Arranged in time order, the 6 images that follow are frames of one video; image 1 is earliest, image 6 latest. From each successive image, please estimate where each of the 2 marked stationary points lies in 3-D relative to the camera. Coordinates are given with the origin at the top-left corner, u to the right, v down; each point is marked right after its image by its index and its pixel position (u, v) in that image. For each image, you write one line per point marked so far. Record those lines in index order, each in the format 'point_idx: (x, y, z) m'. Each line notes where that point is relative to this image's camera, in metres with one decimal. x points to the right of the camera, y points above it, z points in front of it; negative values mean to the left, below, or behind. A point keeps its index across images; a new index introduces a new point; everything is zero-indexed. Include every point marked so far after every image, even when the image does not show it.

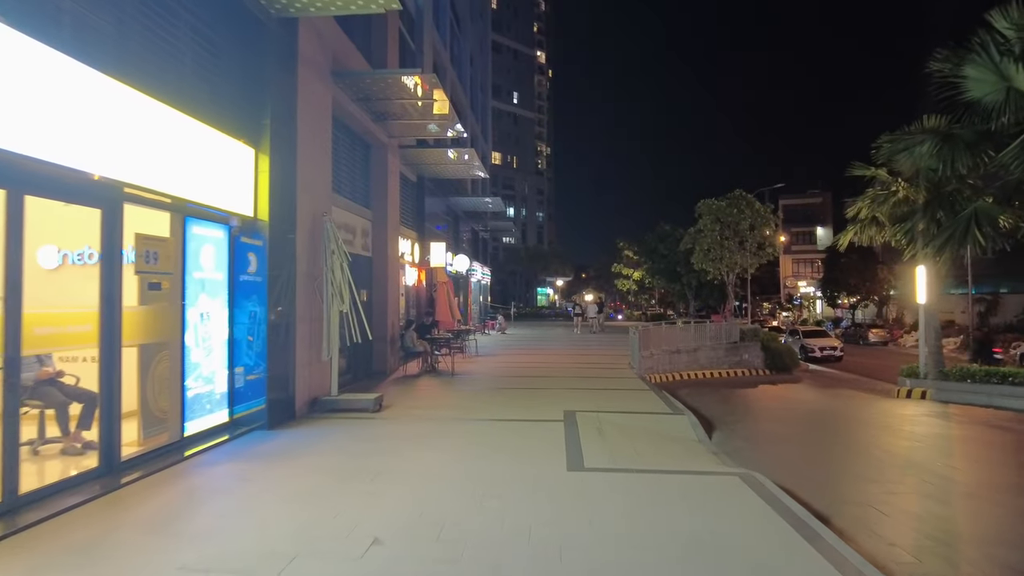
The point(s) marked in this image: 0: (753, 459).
0: (+2.9, -2.1, +8.5) m
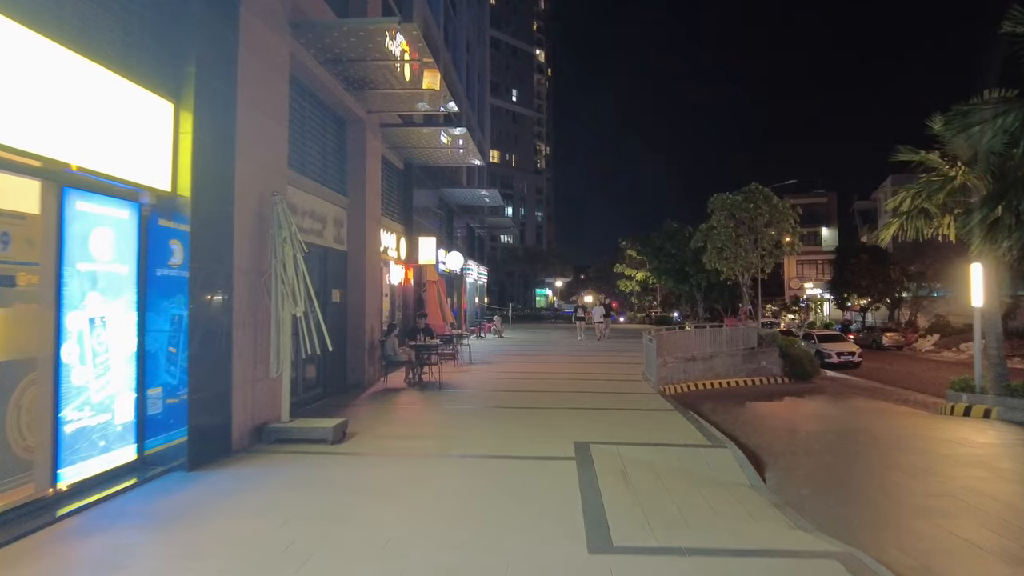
0: (+2.9, -2.1, +6.5) m
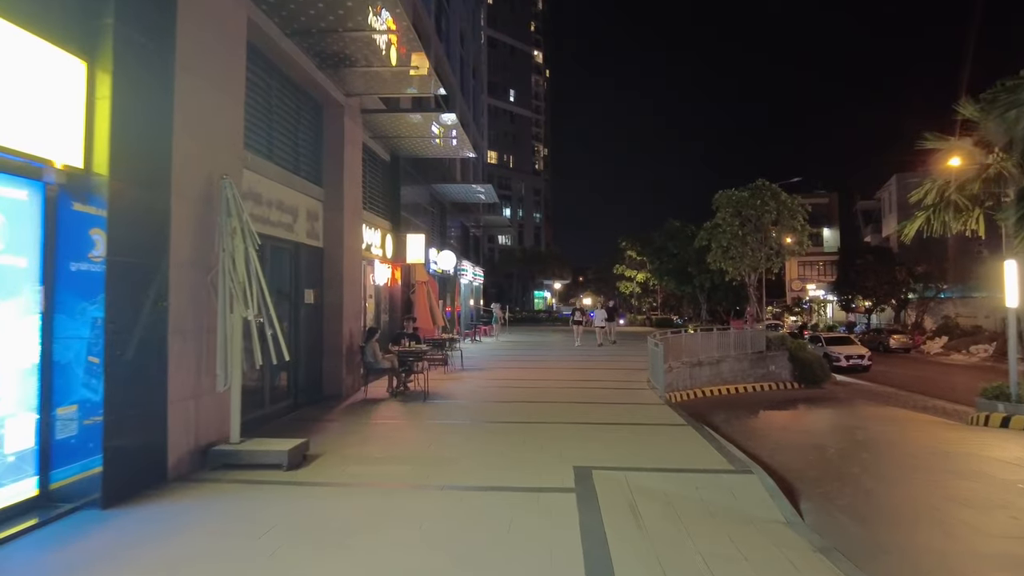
0: (+2.8, -2.0, +5.3) m
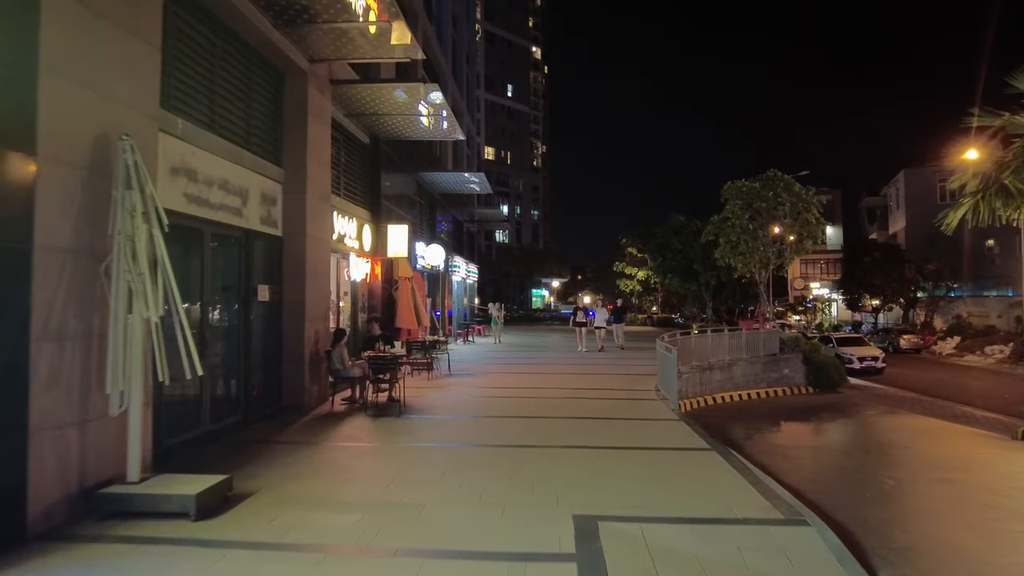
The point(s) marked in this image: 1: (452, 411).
0: (+2.6, -2.0, +3.7) m
1: (-0.9, -1.8, +10.1) m
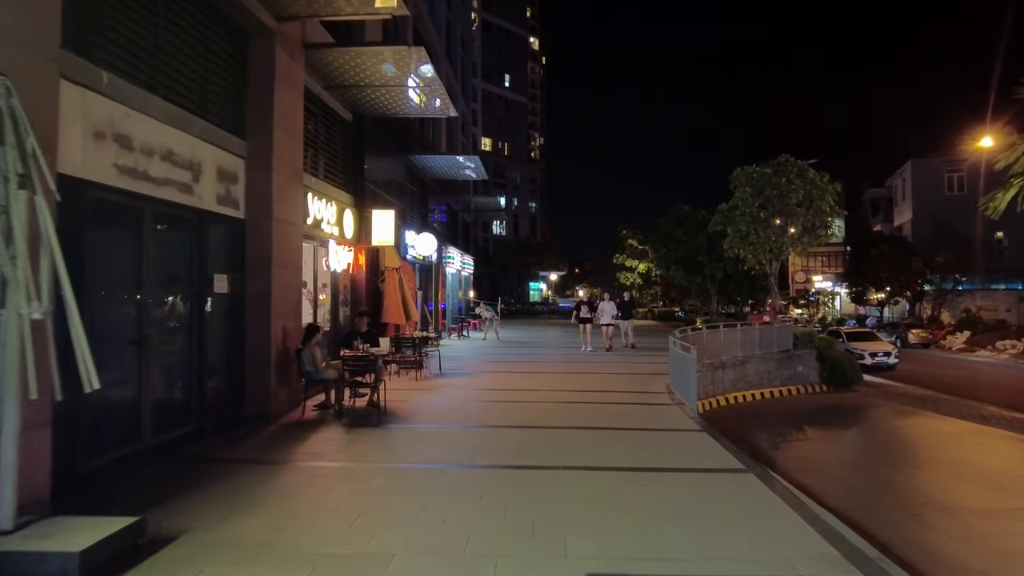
0: (+2.6, -1.9, +2.5) m
1: (-0.9, -1.7, +8.8) m
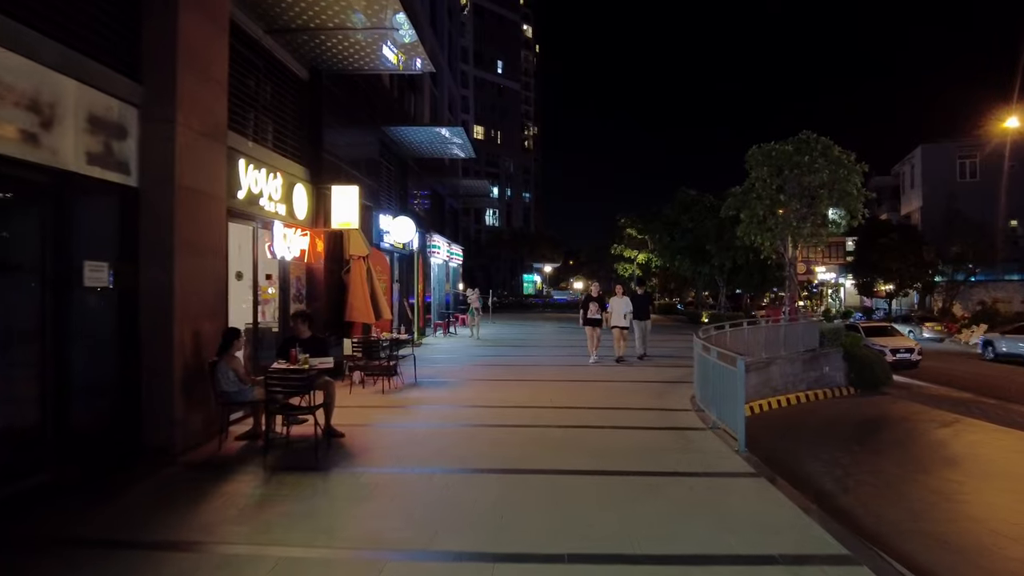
0: (+2.5, -1.9, +0.2) m
1: (-1.0, -1.6, +6.6) m
